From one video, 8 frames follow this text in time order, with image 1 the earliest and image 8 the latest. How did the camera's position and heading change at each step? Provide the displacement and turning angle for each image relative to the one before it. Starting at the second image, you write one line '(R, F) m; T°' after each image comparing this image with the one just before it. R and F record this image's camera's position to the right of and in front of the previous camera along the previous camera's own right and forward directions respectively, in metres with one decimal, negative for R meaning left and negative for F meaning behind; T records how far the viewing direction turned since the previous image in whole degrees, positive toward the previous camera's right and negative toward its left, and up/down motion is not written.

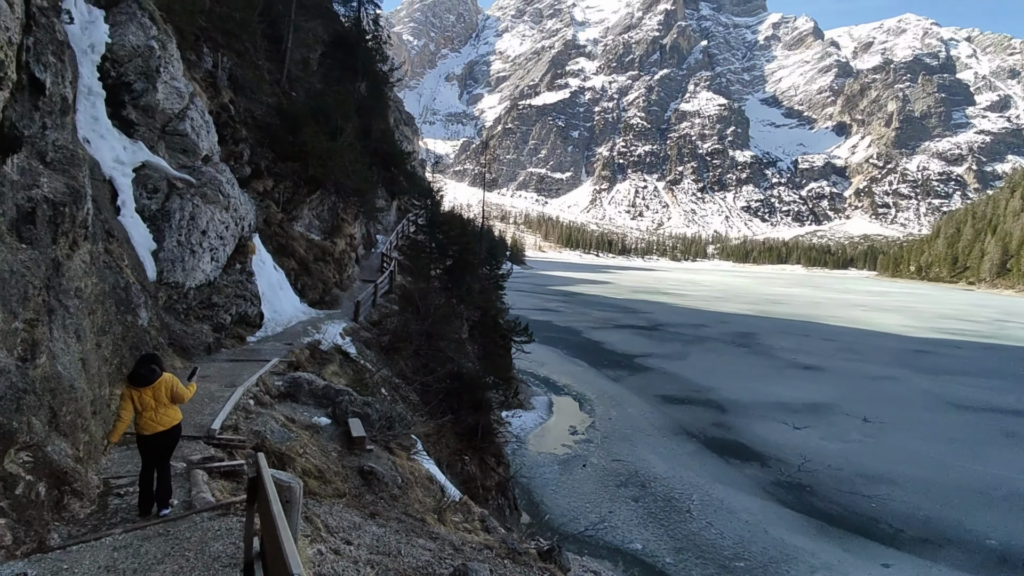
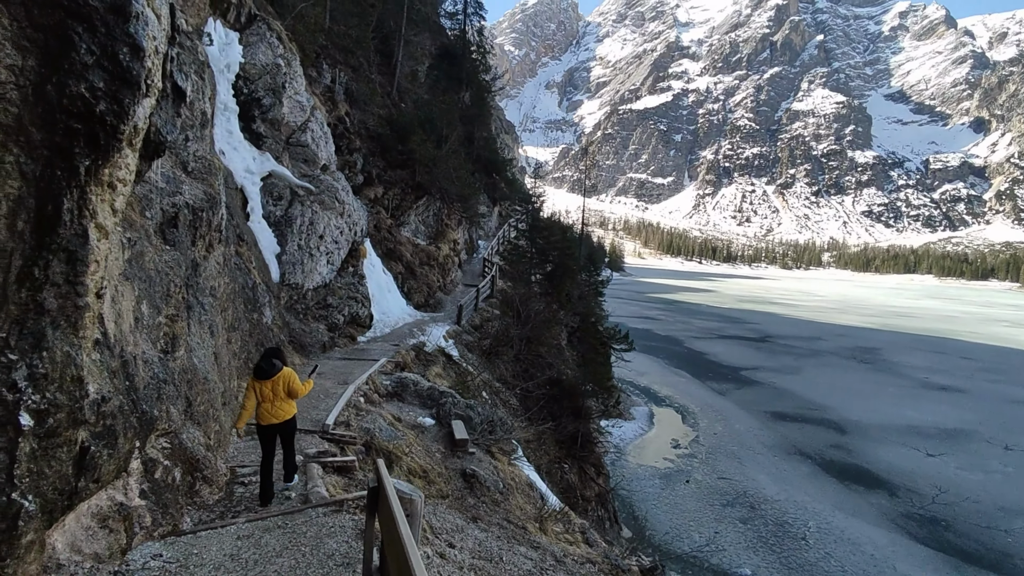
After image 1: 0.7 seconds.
(-0.1, +0.2) m; -9°
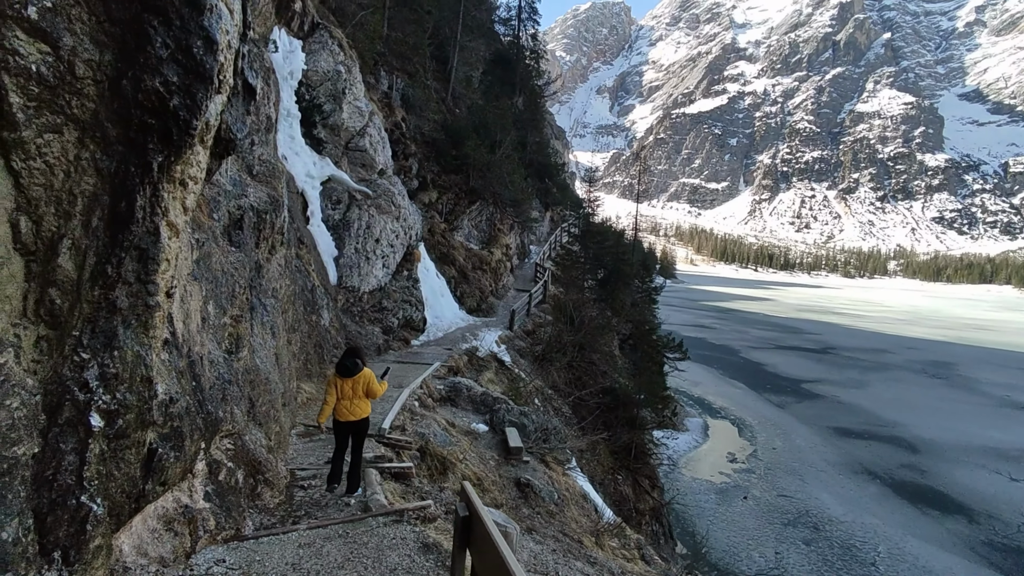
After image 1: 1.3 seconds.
(-0.2, +0.2) m; -5°
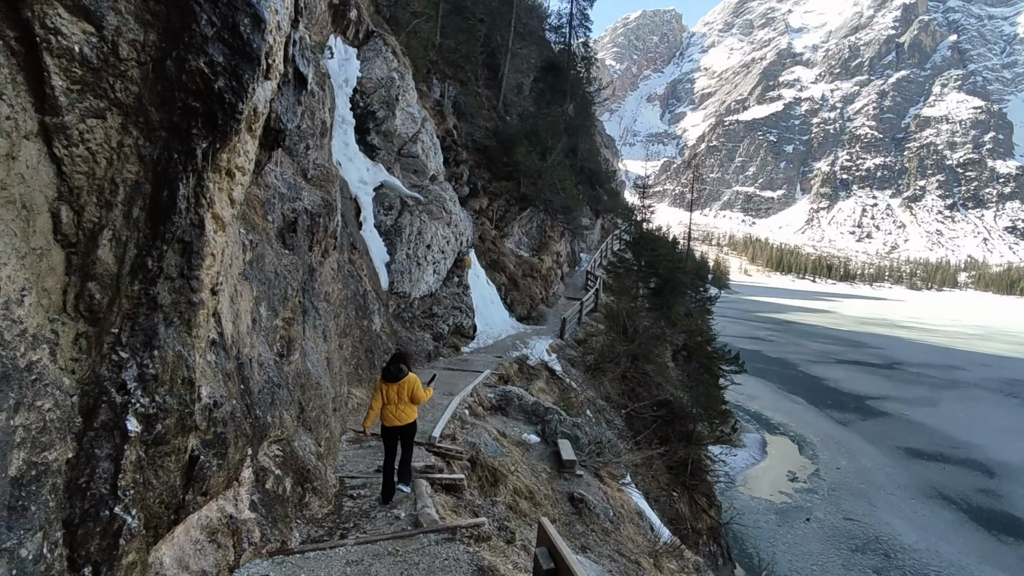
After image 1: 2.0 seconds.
(-0.1, +0.3) m; -5°
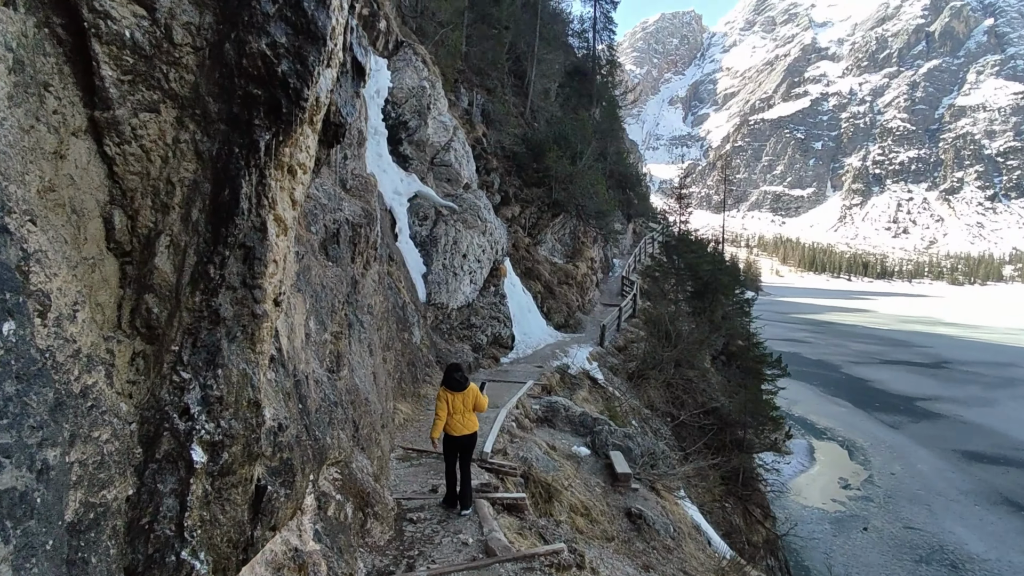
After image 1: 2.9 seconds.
(-0.3, +0.3) m; -3°
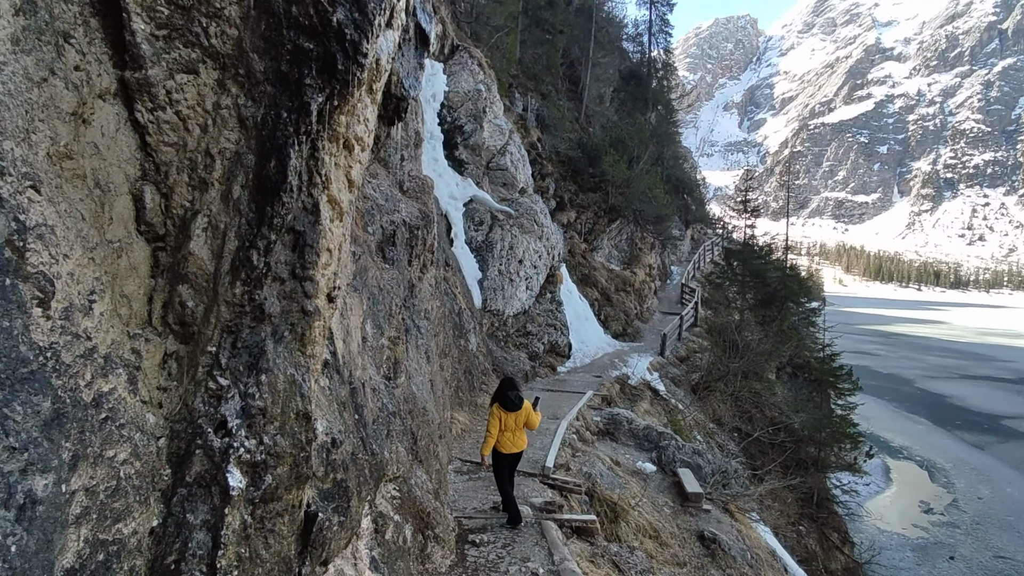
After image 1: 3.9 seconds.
(-0.2, +0.4) m; -5°
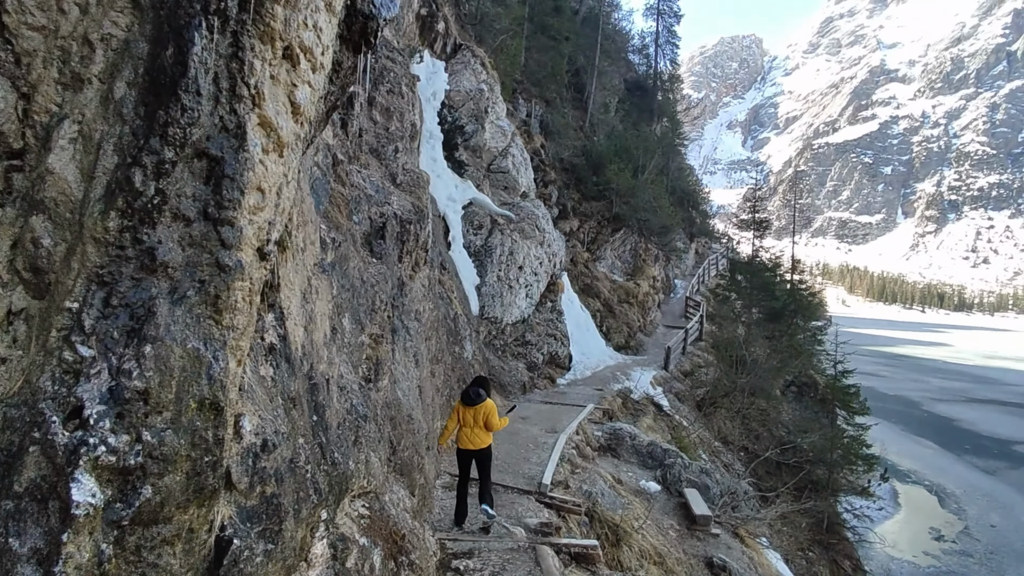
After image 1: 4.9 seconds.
(0.0, +0.5) m; 0°
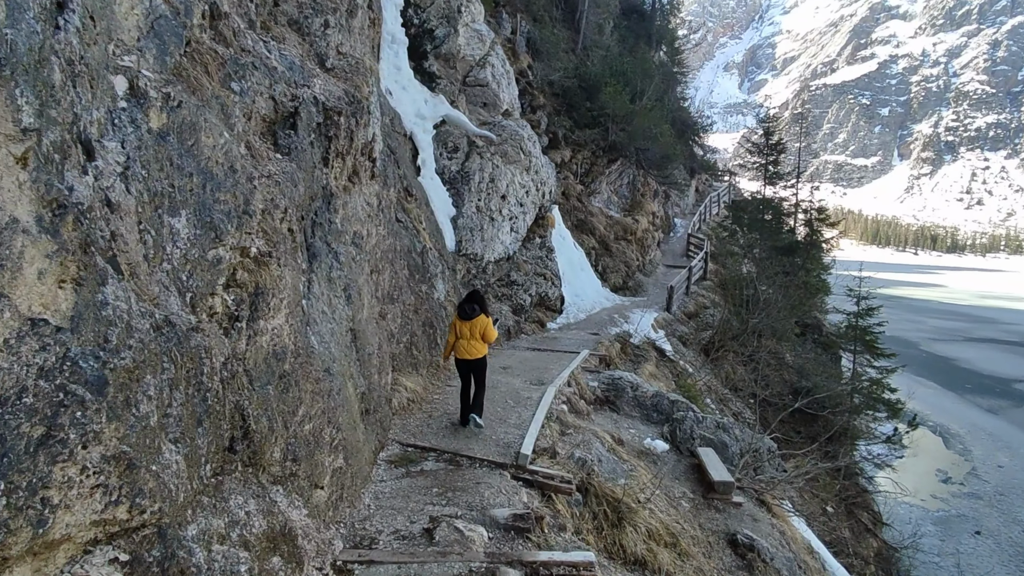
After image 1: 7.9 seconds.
(+0.3, +1.7) m; 0°
